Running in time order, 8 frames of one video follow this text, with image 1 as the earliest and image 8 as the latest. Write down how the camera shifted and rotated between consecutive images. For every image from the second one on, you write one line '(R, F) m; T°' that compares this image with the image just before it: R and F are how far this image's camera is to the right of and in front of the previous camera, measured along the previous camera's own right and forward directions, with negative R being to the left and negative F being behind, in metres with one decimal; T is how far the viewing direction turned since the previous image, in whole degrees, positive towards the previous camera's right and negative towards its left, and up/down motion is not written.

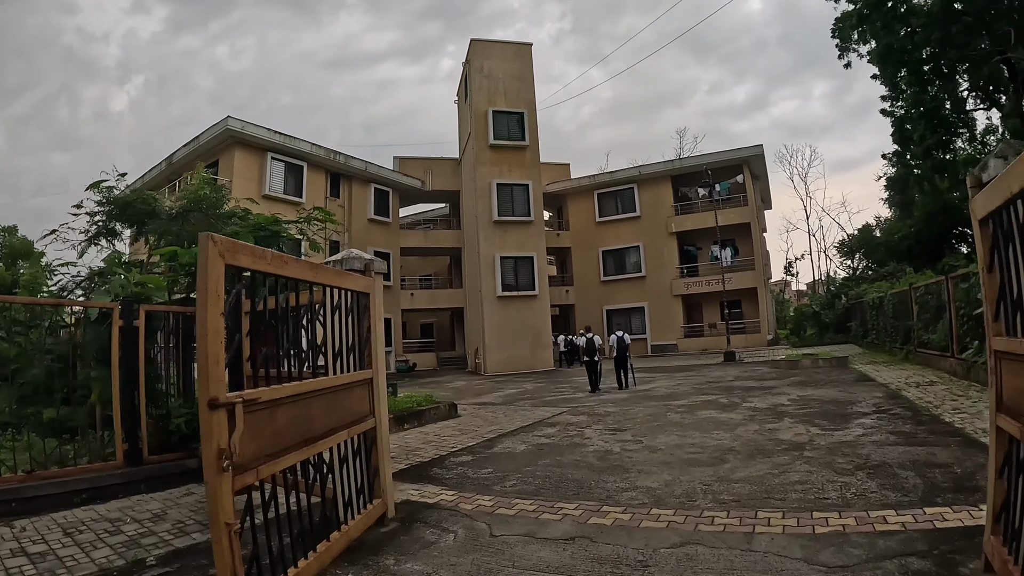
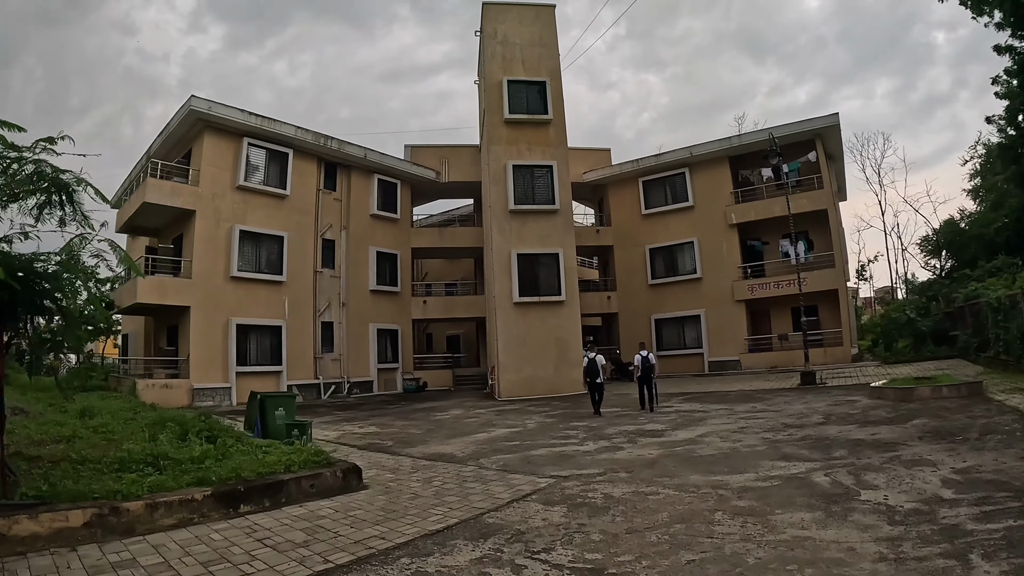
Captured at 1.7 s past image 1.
(+1.3, +4.5) m; -5°
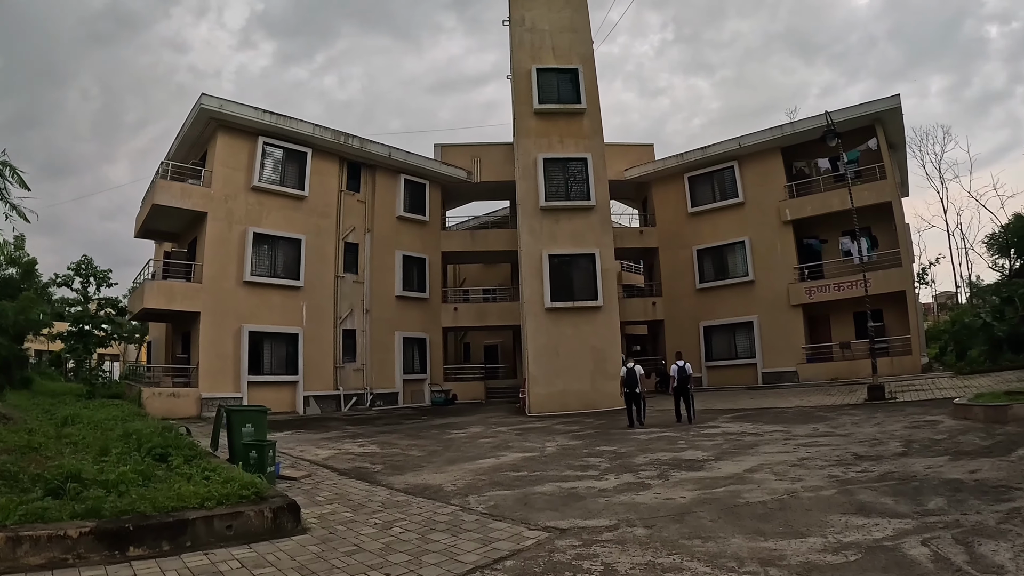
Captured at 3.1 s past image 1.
(+0.6, +1.5) m; -4°
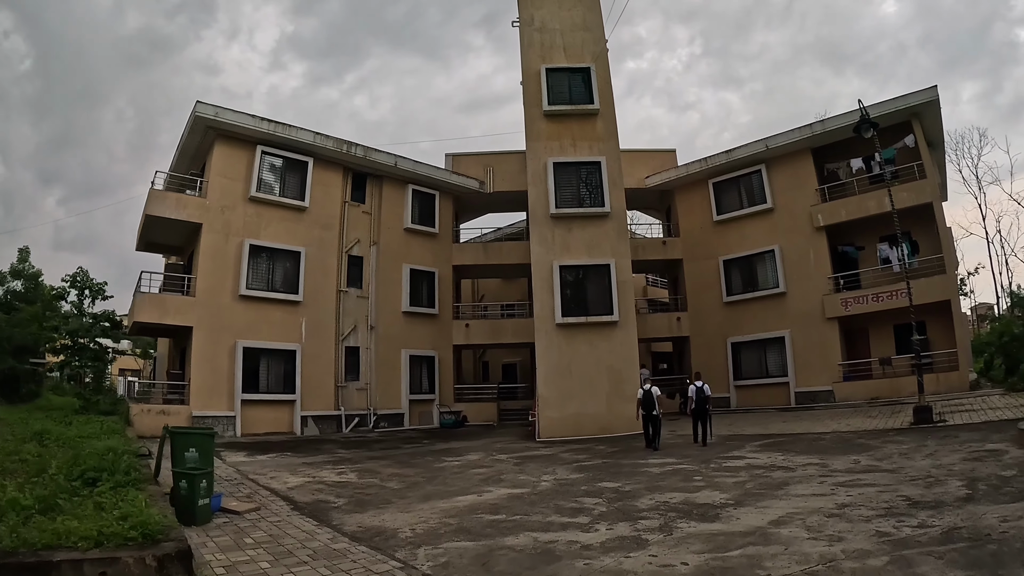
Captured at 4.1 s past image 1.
(+0.6, +1.2) m; -3°
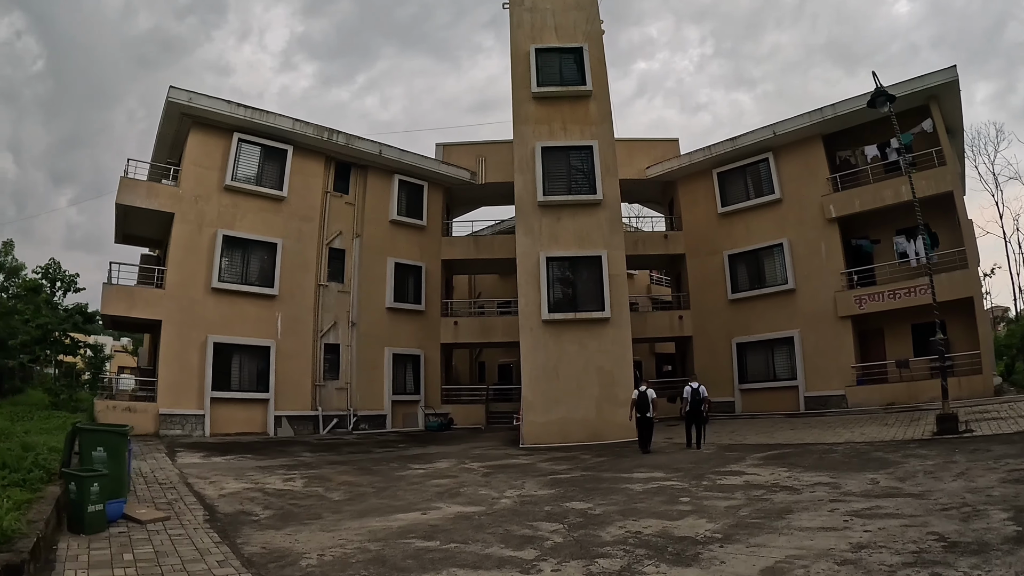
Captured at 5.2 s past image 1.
(+0.7, +1.3) m; -1°
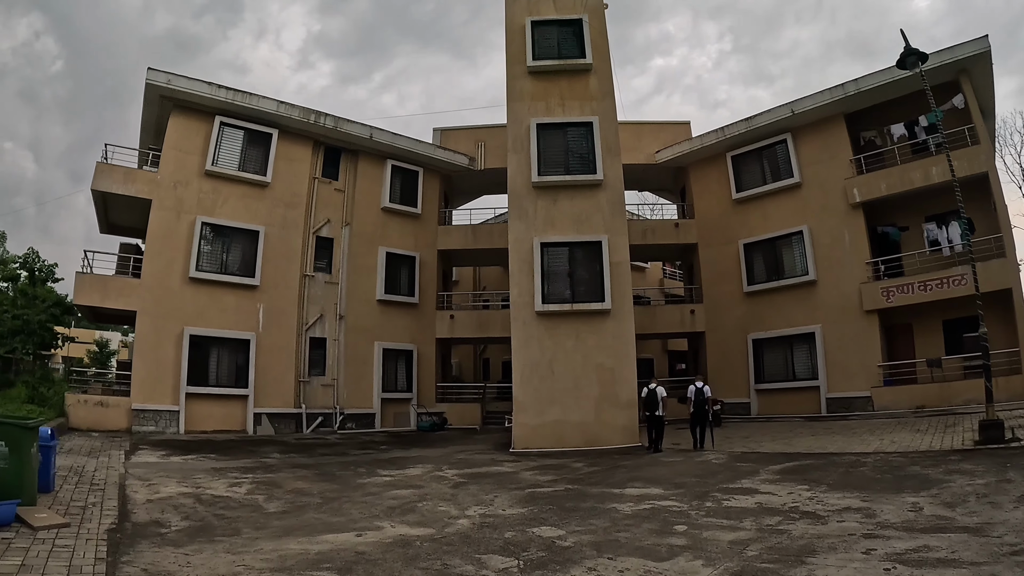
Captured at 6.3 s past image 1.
(+0.6, +1.3) m; -1°
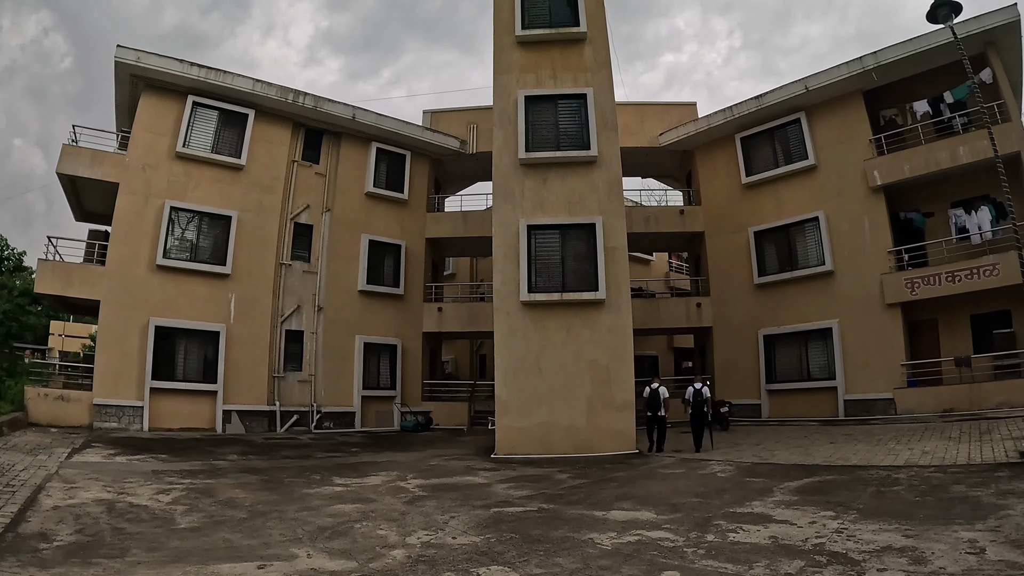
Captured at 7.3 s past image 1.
(+0.5, +1.3) m; -1°
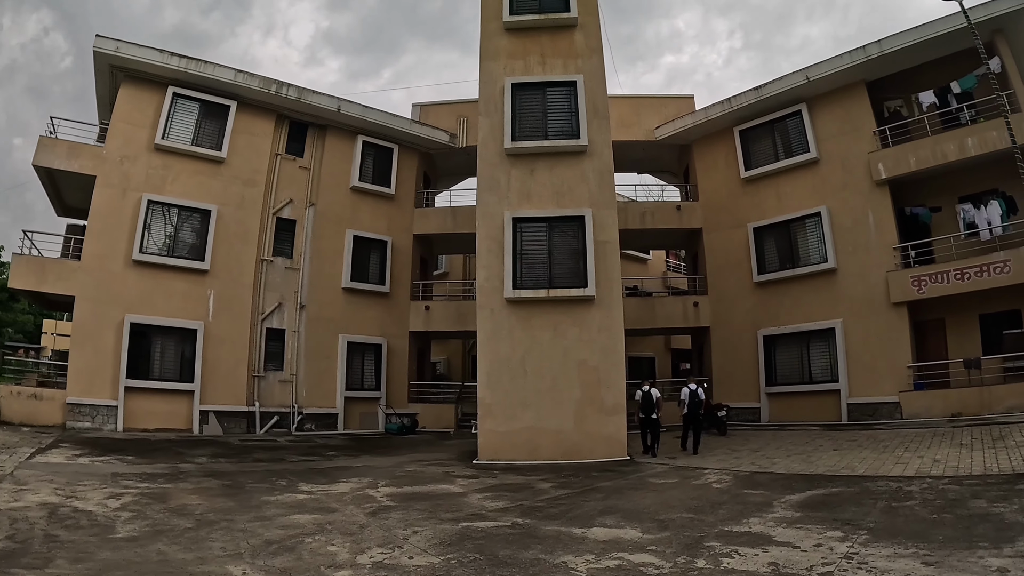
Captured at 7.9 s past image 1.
(+0.3, +0.7) m; 0°
